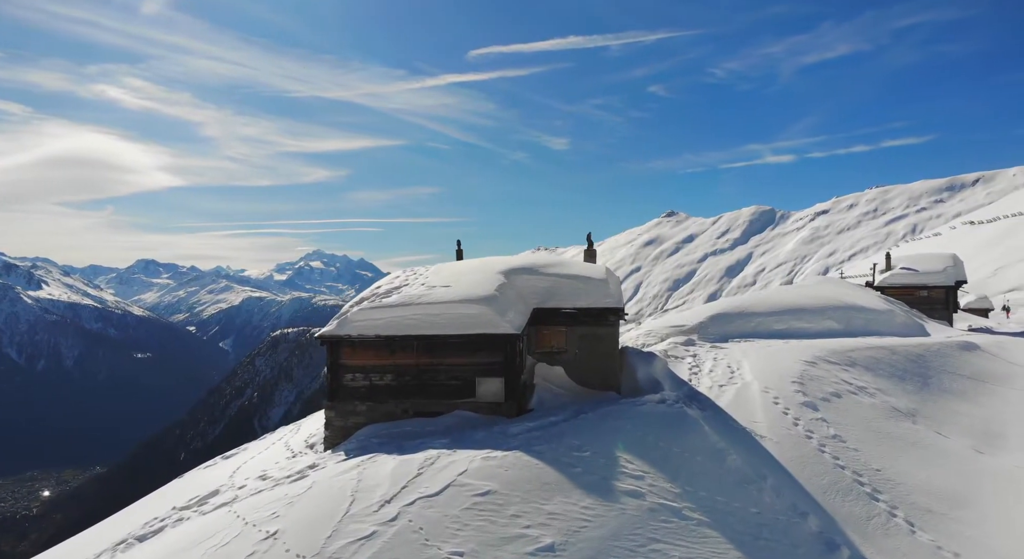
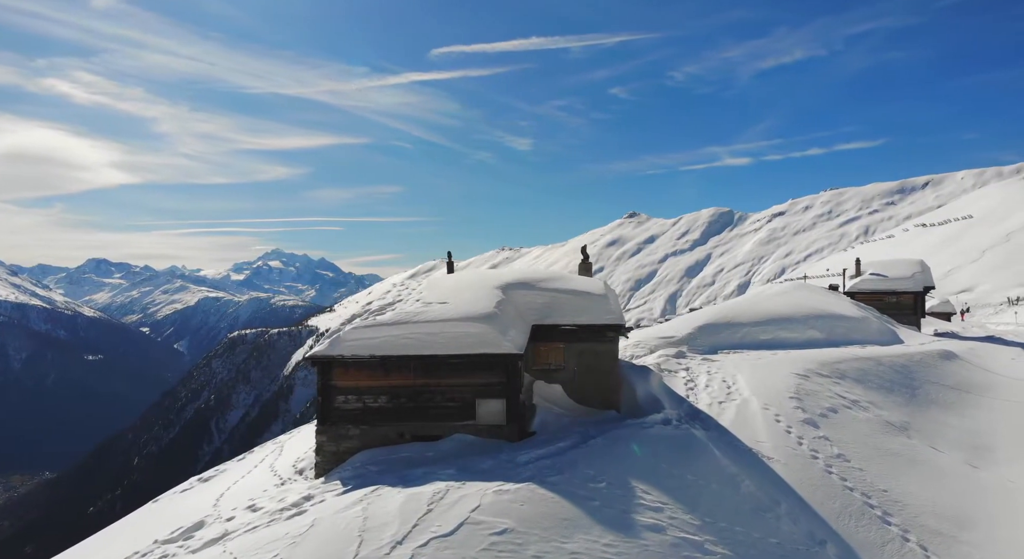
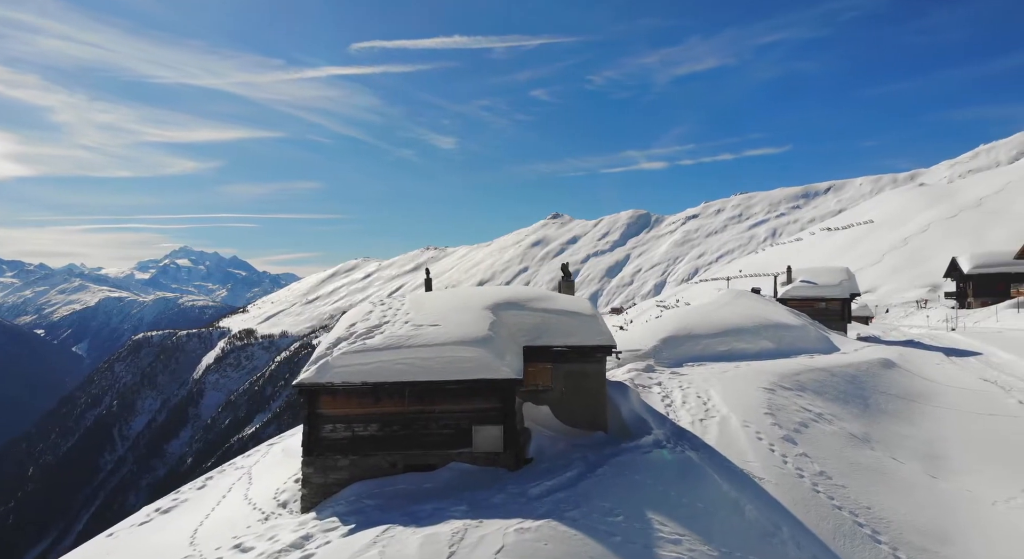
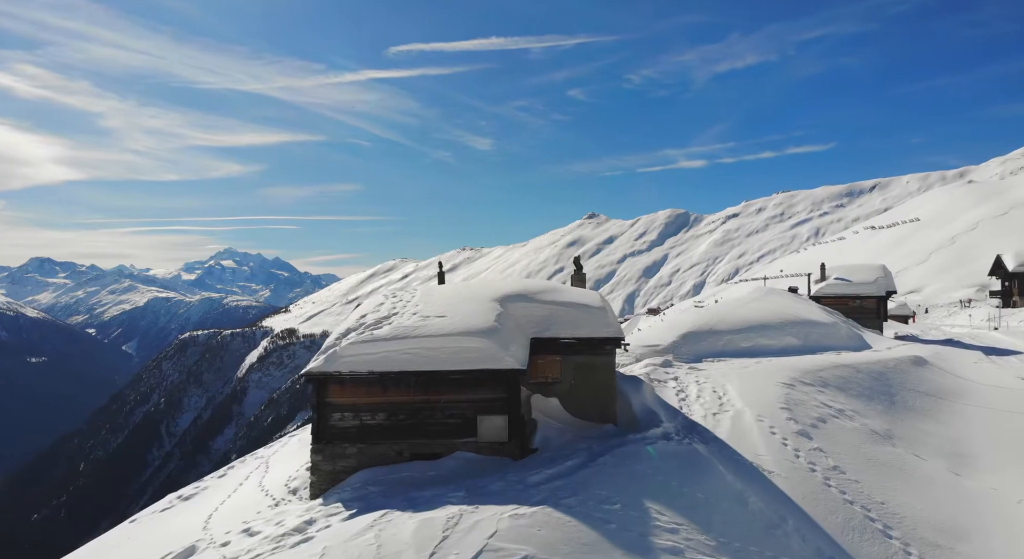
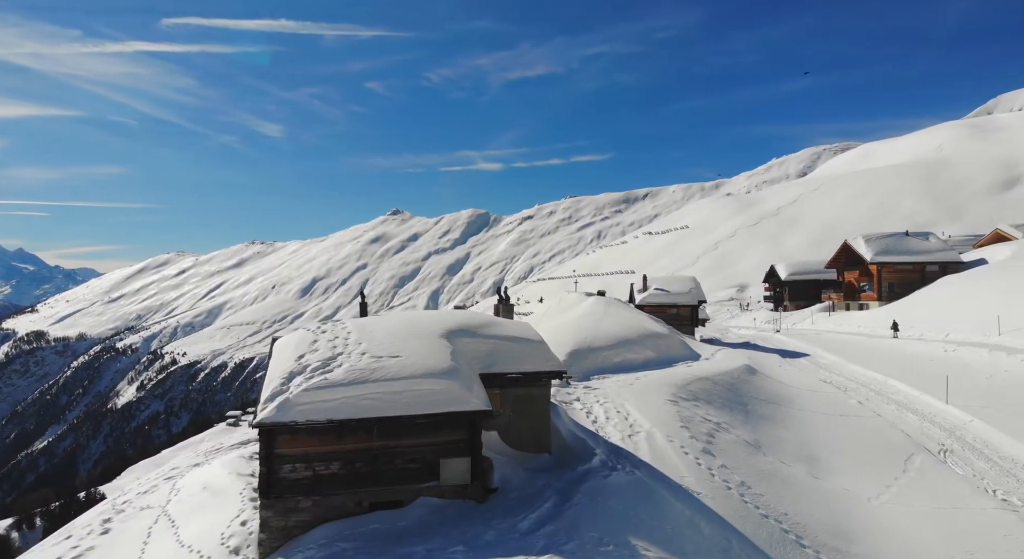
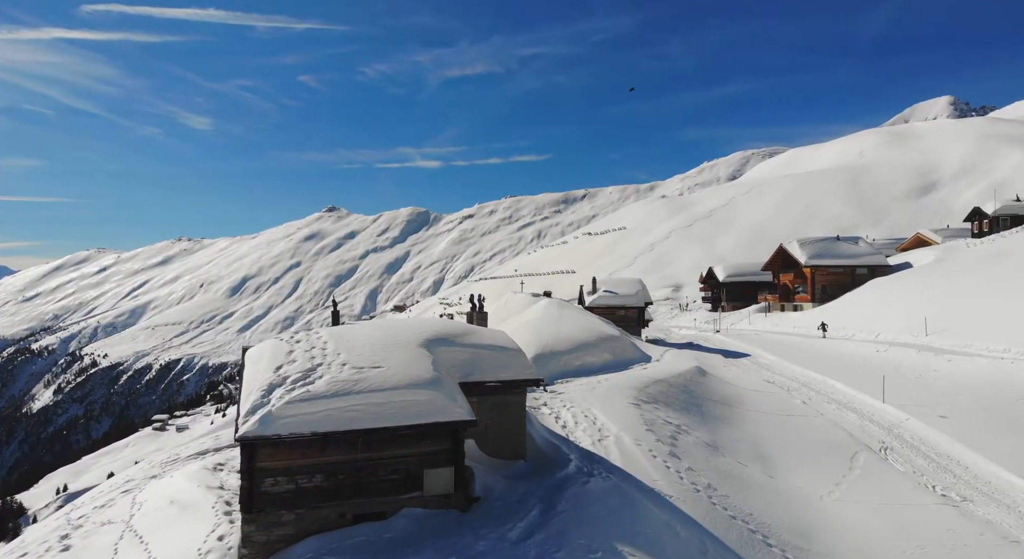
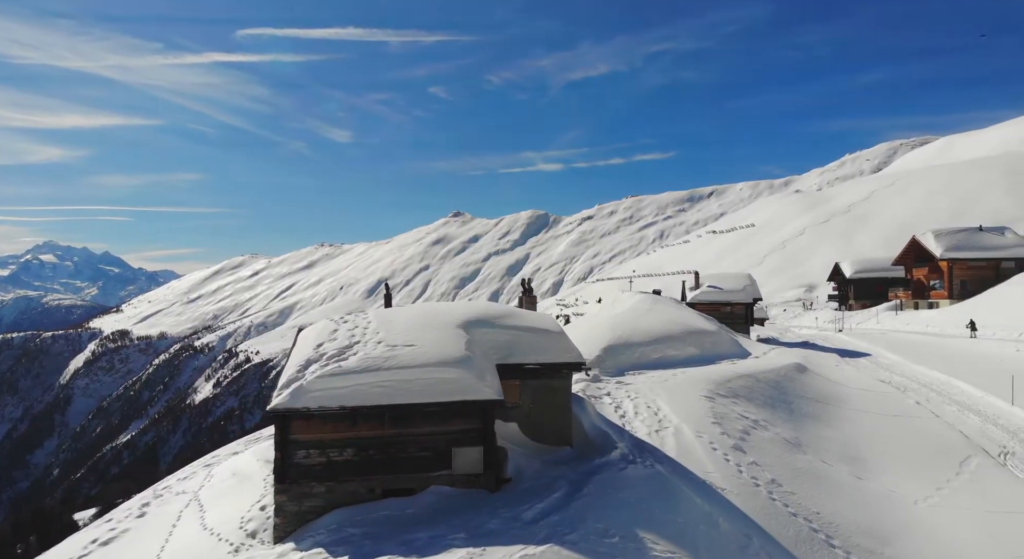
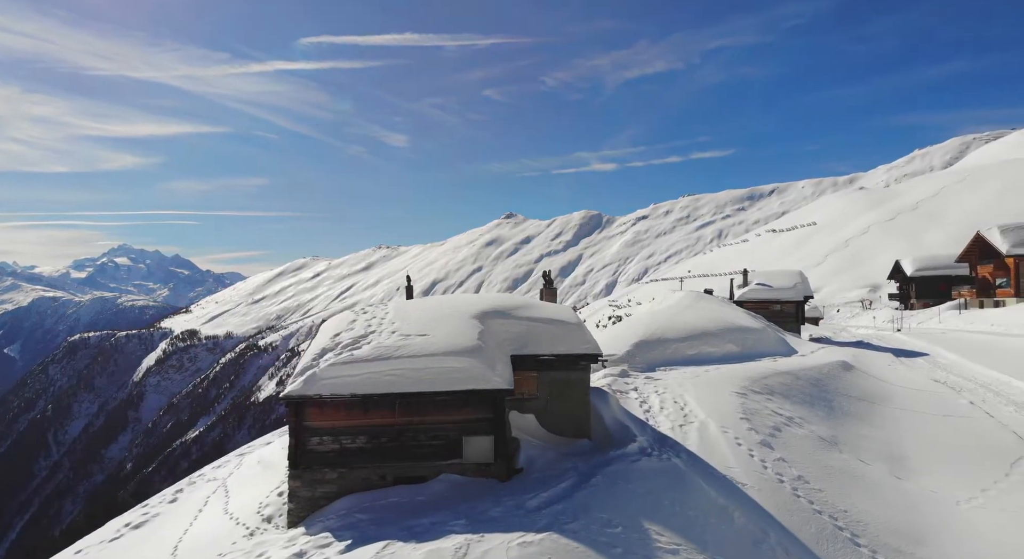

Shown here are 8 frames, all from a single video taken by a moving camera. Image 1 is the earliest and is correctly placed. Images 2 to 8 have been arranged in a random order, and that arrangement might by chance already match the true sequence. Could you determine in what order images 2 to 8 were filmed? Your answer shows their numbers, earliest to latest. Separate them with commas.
2, 4, 3, 8, 7, 5, 6
